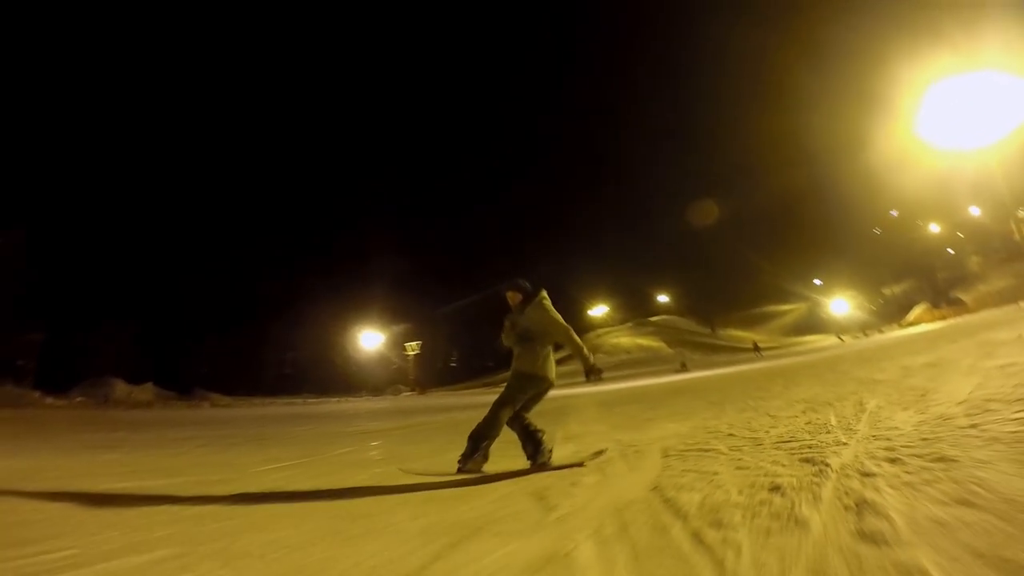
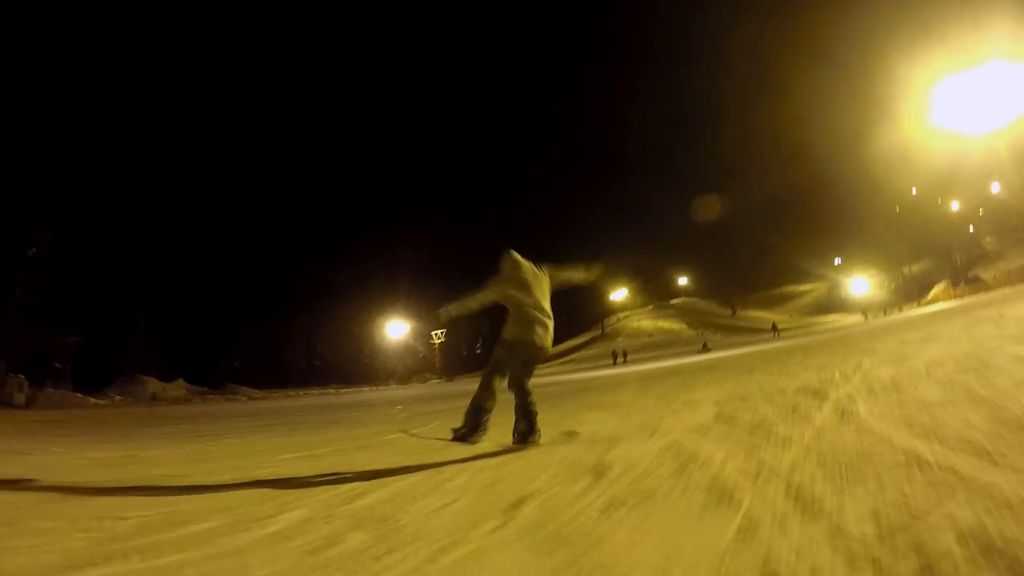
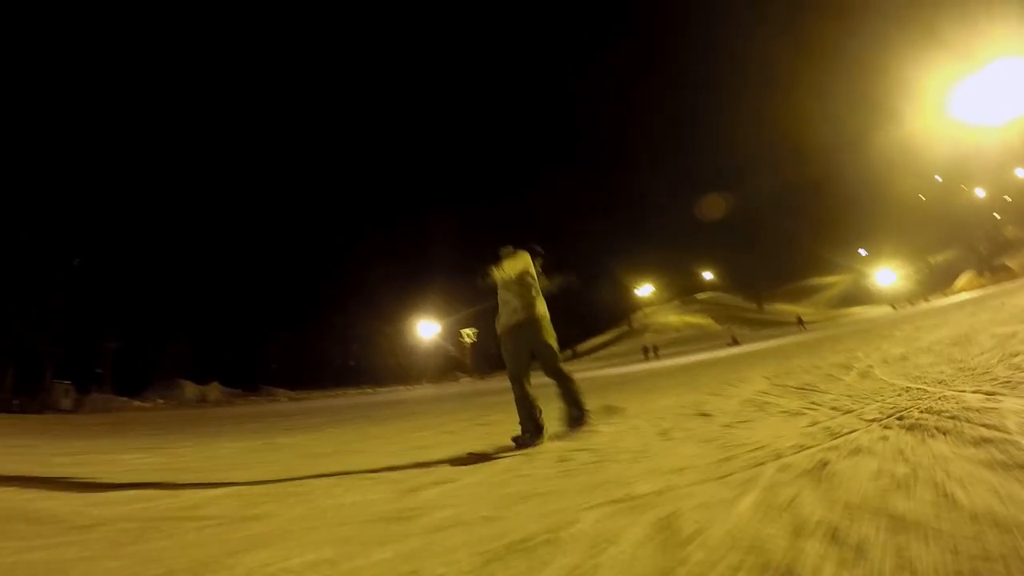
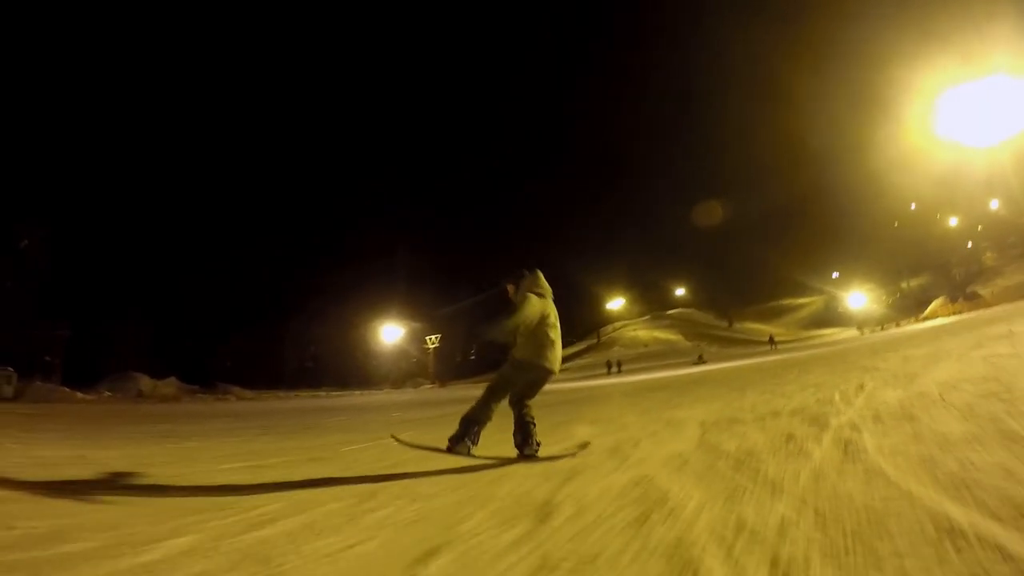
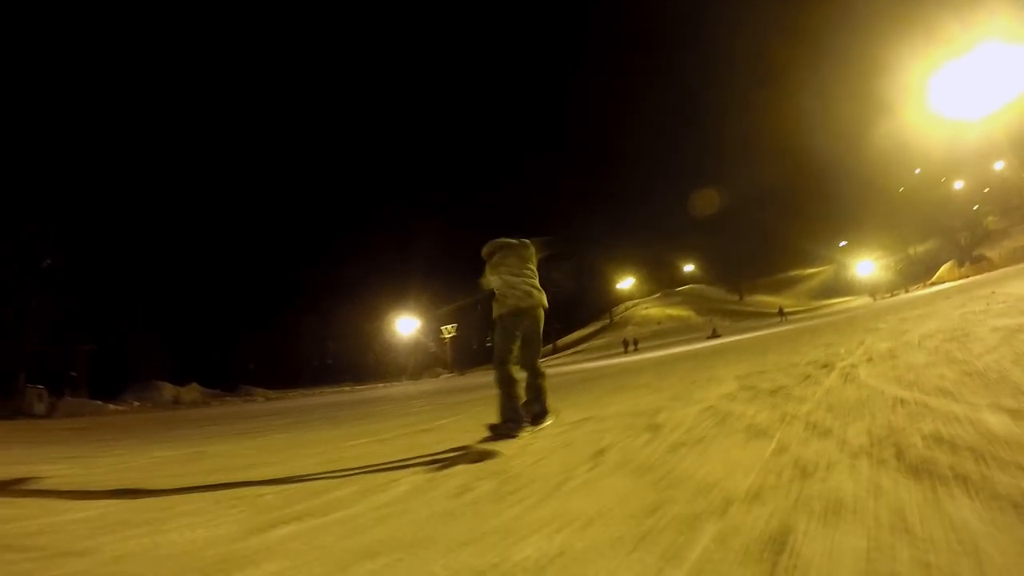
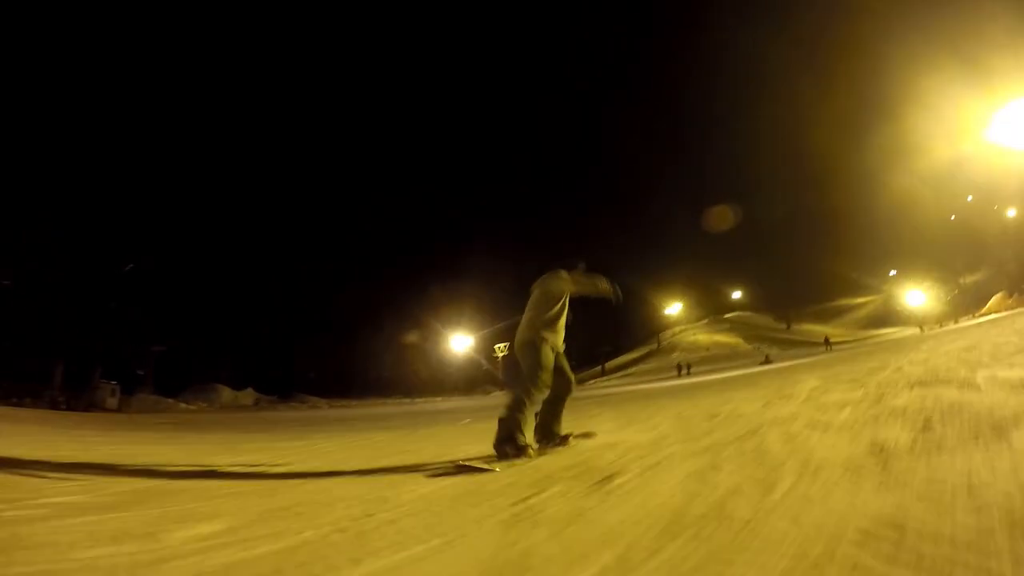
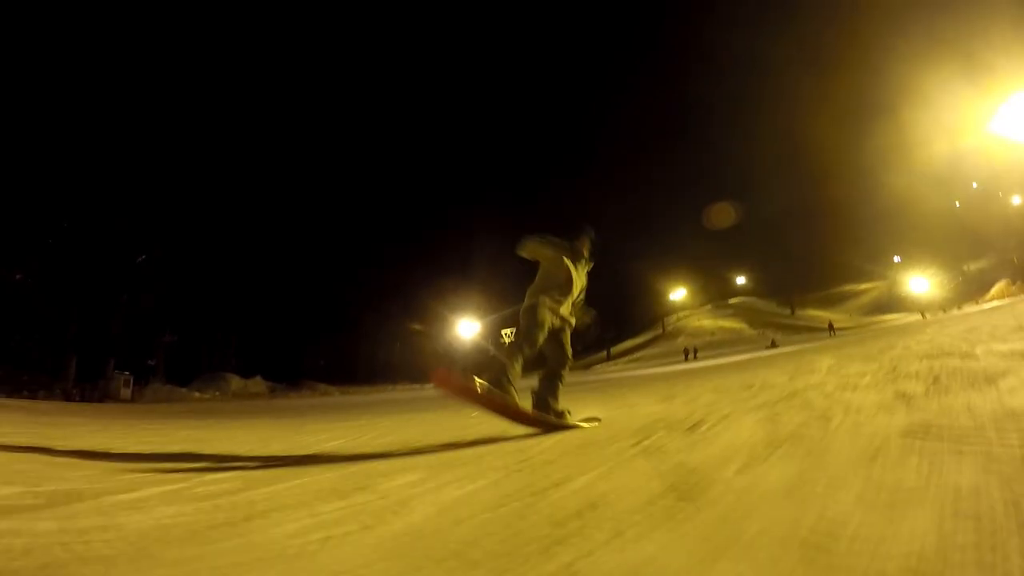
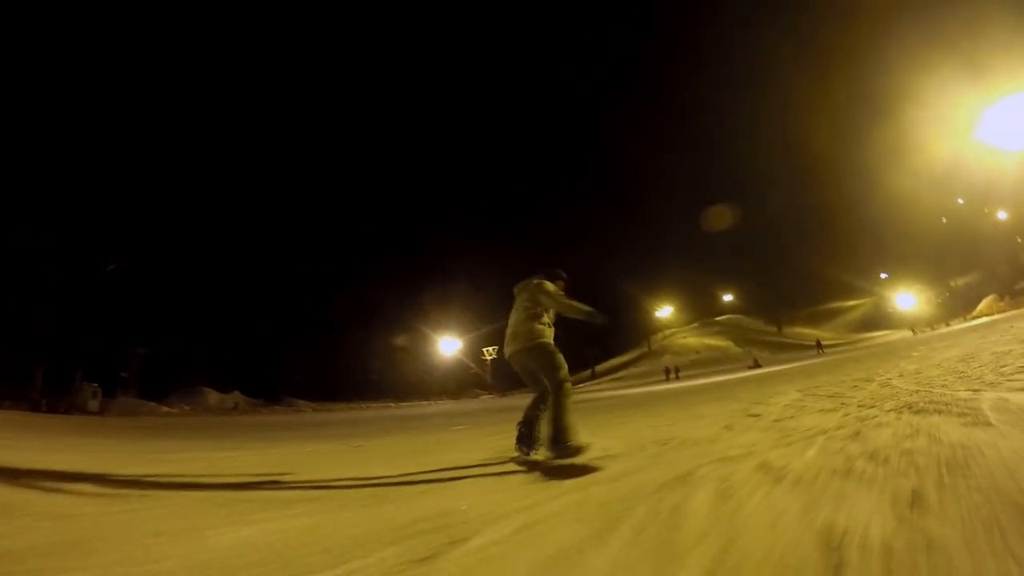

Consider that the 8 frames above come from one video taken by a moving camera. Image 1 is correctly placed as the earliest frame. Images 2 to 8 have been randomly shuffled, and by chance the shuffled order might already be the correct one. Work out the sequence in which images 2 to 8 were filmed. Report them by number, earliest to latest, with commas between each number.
4, 2, 5, 3, 8, 6, 7
